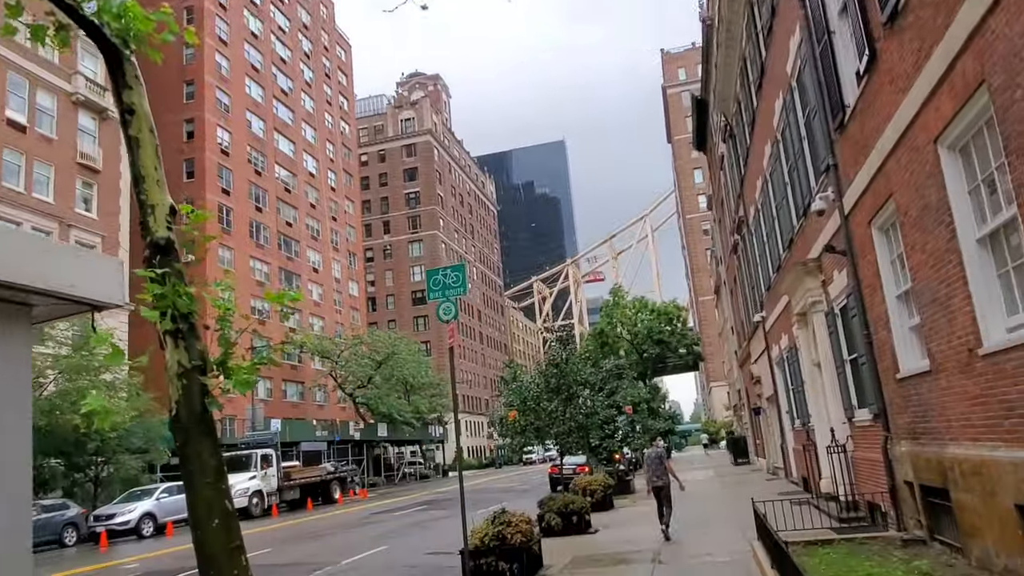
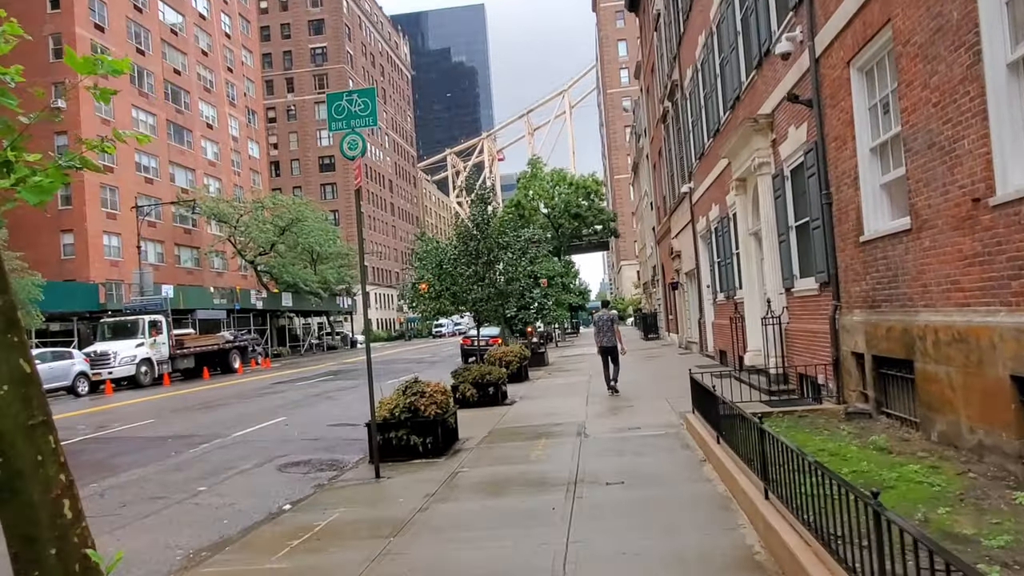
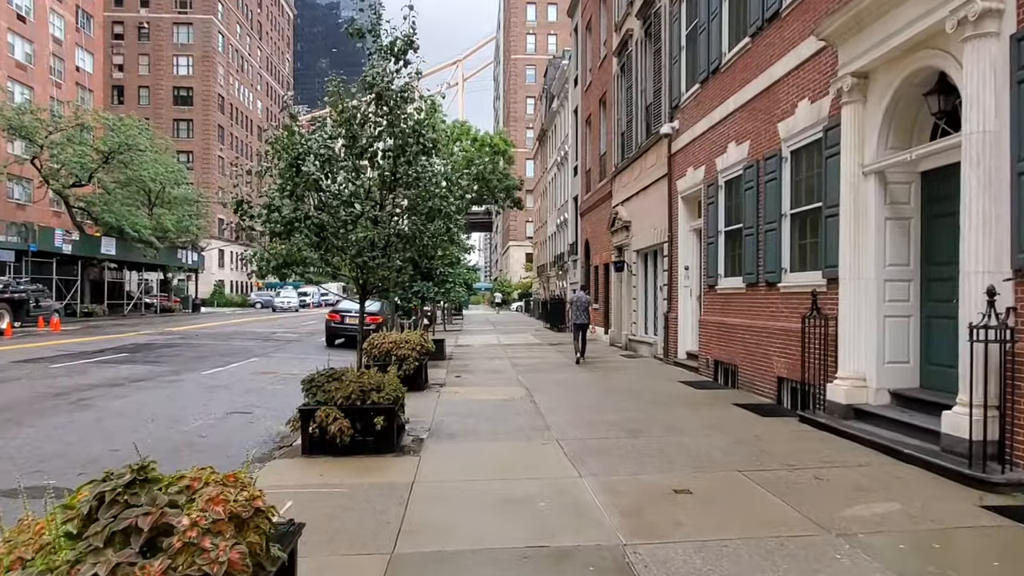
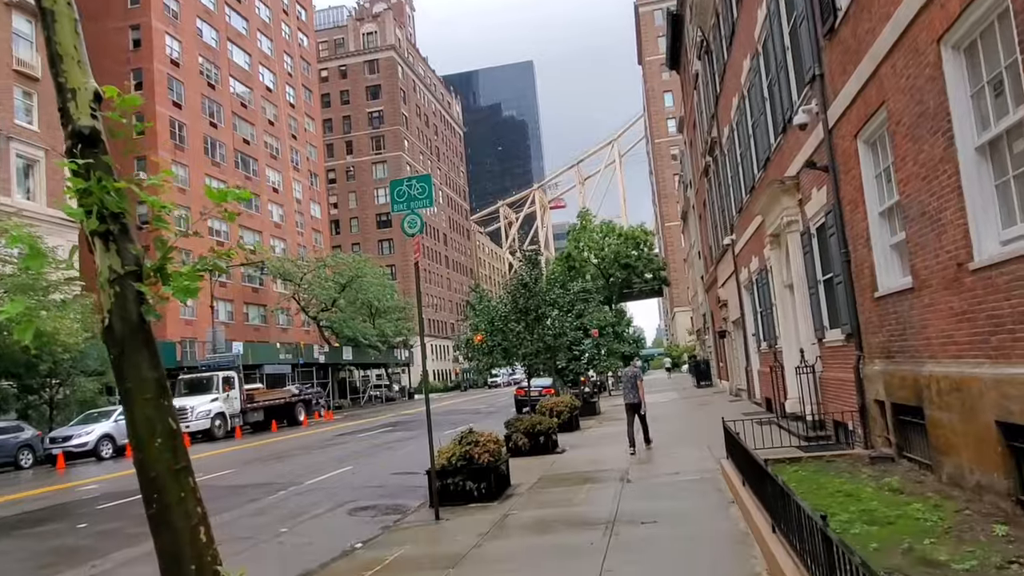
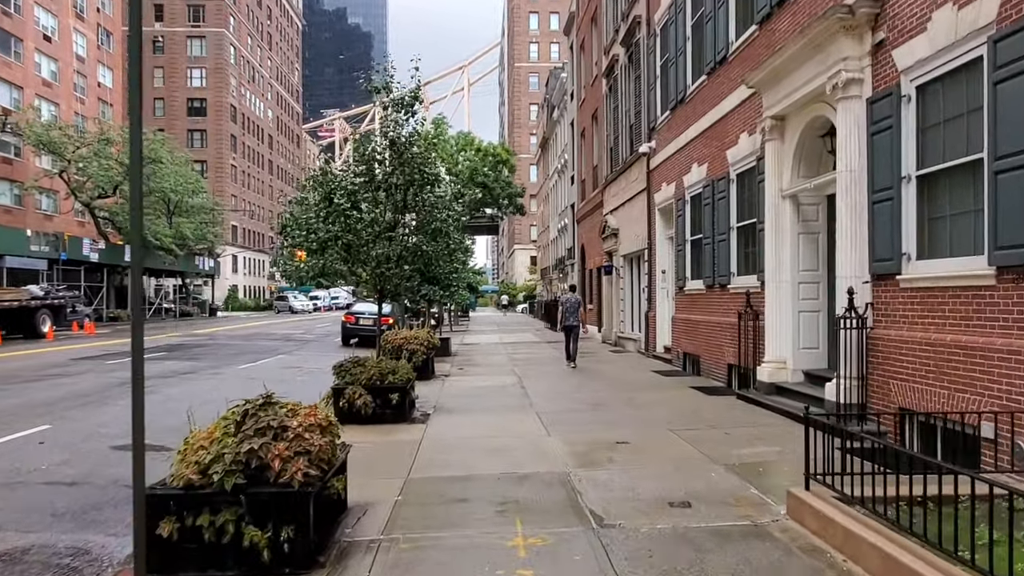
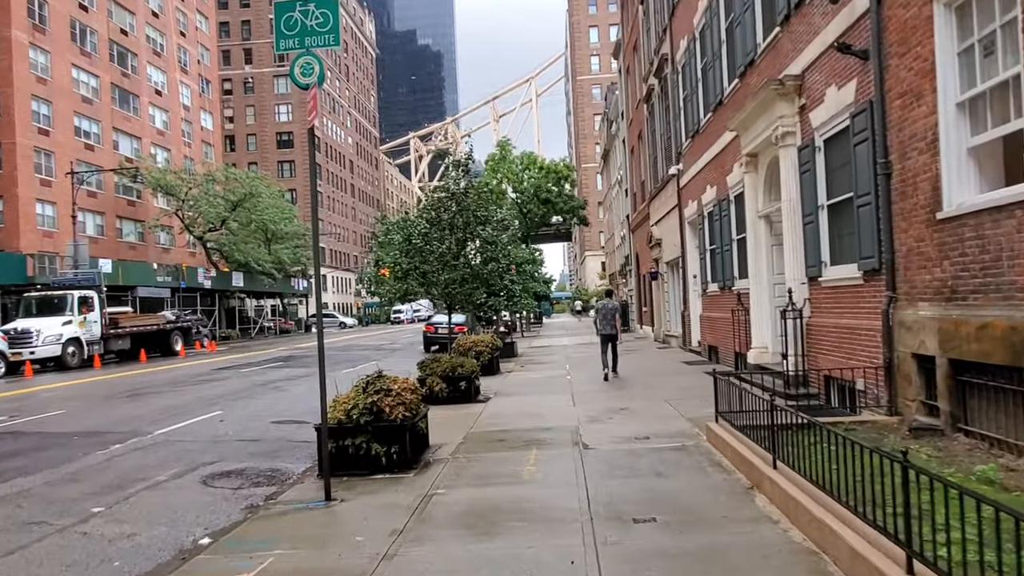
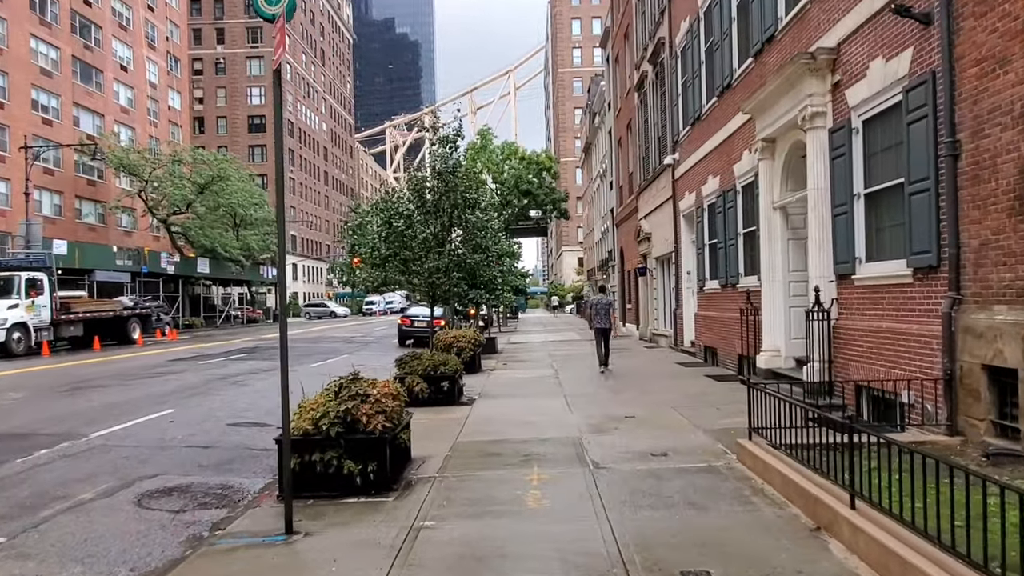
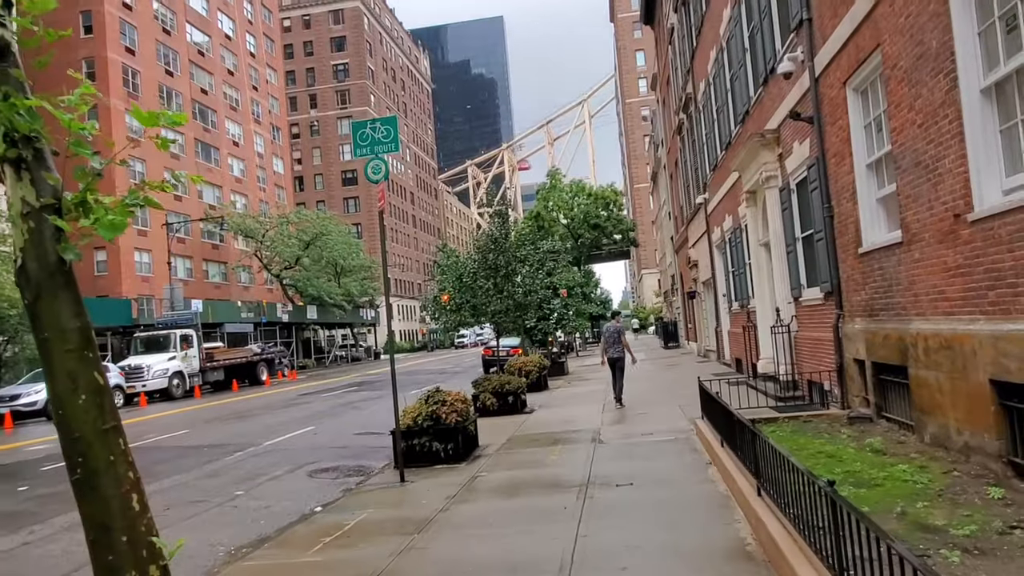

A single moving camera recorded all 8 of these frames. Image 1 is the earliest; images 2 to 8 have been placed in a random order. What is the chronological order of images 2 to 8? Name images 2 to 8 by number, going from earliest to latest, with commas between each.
4, 8, 2, 6, 7, 5, 3
